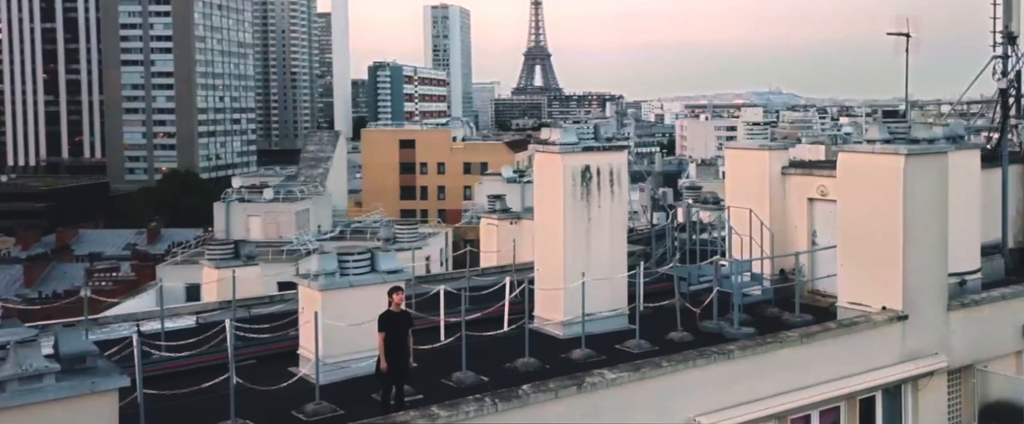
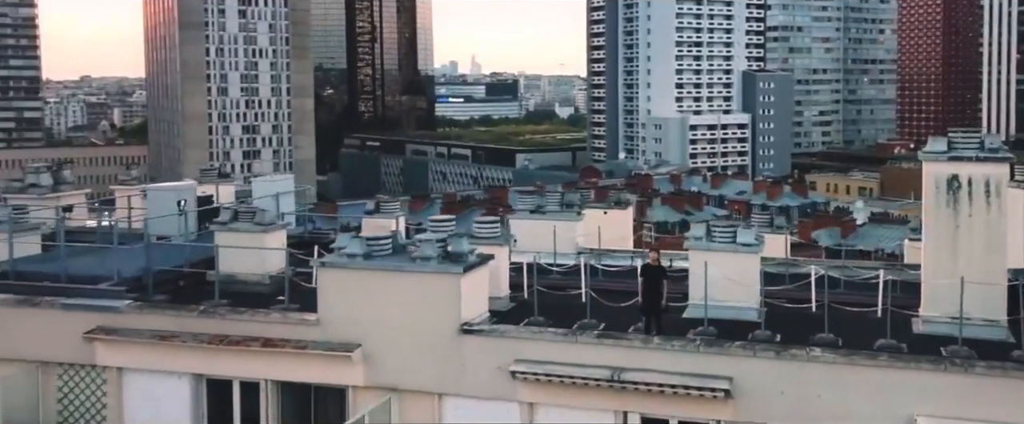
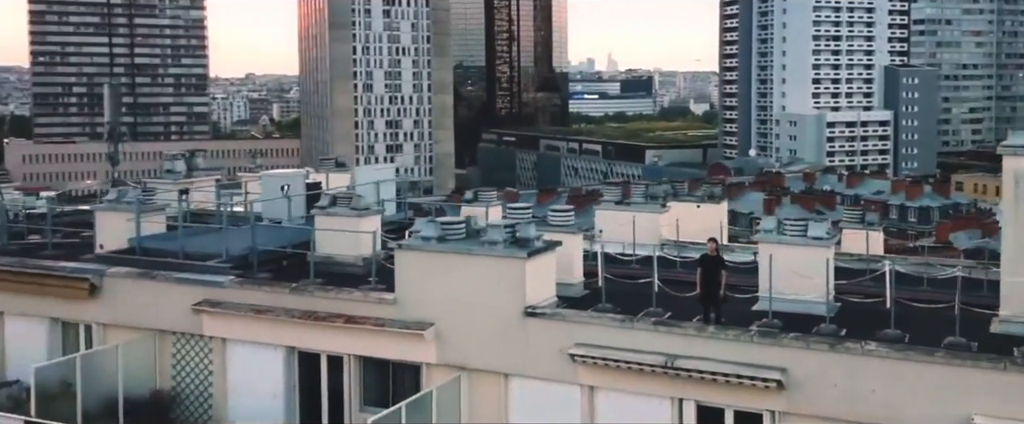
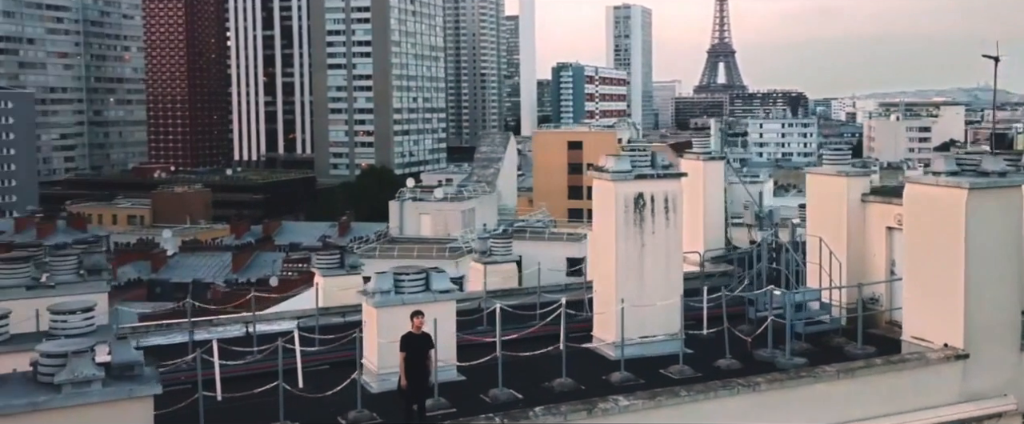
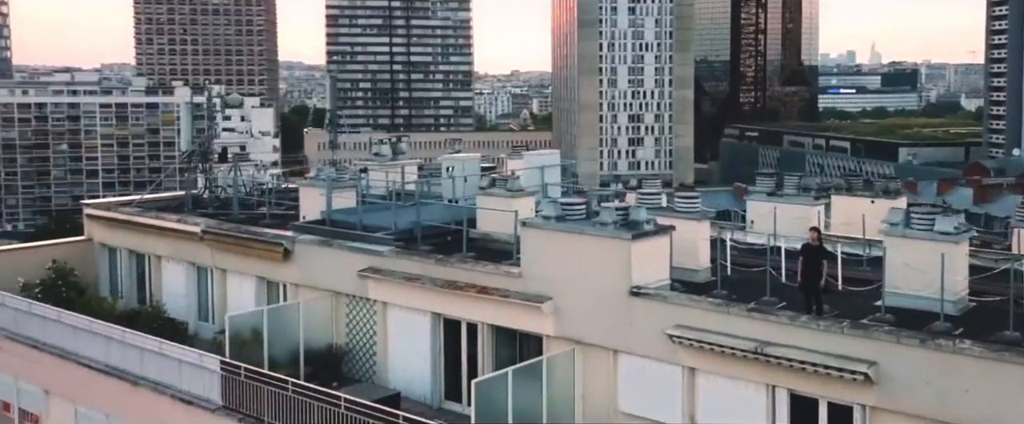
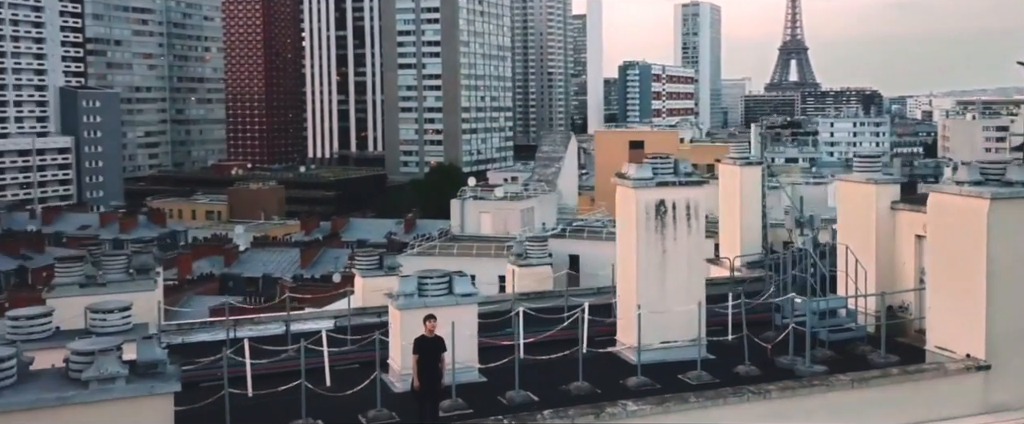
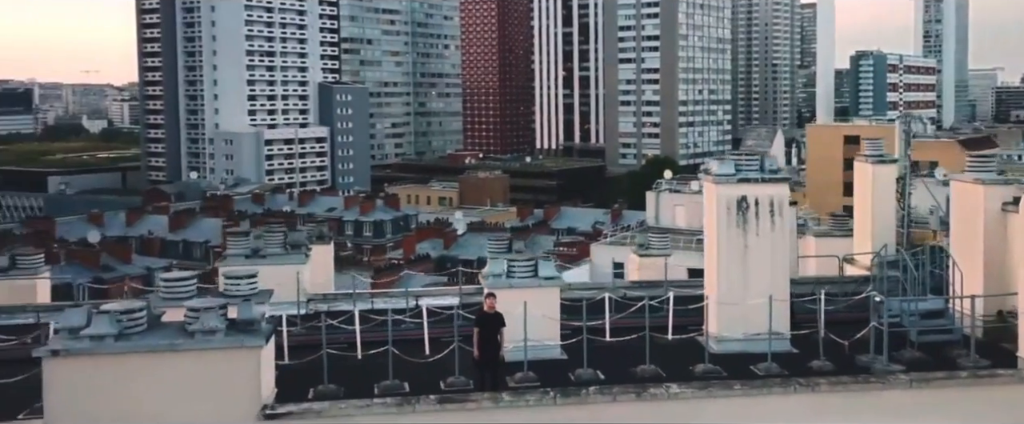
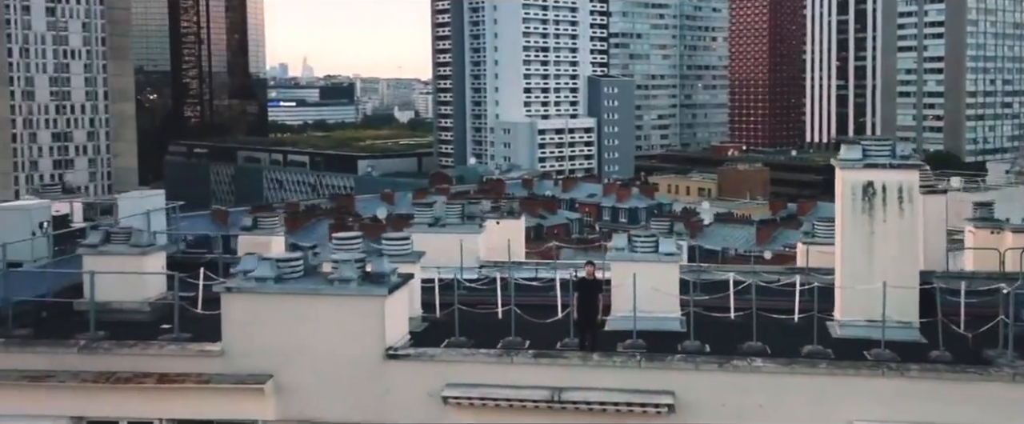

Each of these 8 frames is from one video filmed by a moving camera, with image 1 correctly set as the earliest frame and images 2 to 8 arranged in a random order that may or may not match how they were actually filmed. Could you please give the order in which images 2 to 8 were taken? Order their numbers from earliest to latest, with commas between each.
4, 6, 7, 8, 2, 3, 5
